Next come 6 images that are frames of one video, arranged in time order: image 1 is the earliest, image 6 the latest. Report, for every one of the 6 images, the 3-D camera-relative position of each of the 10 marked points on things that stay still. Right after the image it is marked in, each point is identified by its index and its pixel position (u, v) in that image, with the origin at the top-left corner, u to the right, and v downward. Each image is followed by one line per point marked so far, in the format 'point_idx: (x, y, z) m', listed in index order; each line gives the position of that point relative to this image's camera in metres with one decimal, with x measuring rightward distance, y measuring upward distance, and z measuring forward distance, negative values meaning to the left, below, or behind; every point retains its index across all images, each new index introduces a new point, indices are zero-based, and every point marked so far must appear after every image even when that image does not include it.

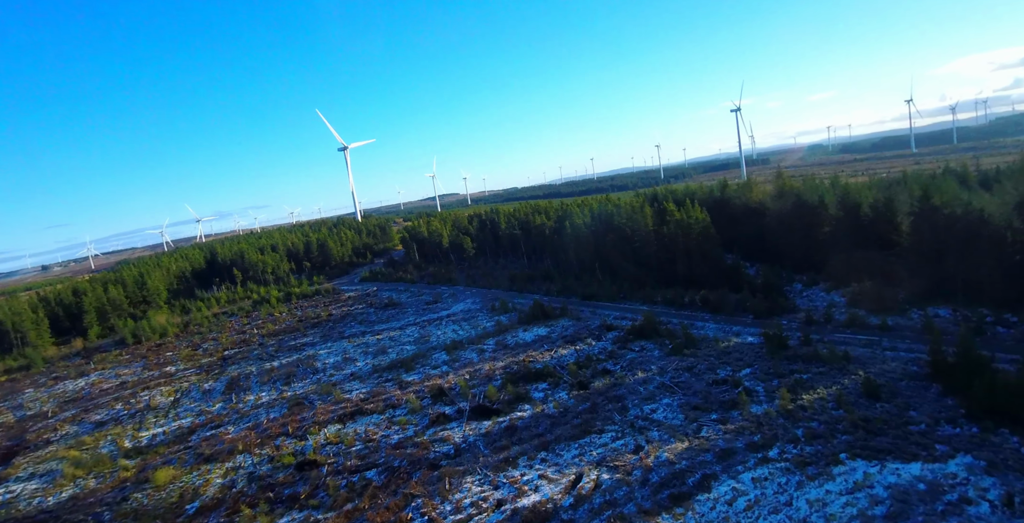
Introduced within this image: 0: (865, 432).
0: (+10.6, -5.1, +16.7) m
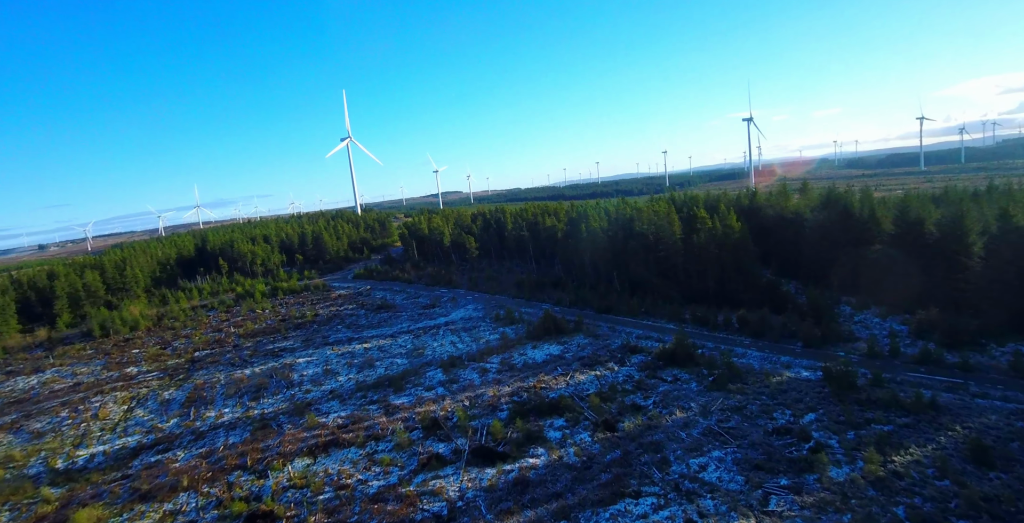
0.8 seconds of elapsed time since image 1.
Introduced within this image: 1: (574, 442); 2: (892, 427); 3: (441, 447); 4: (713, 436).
0: (+10.9, -5.9, +12.7) m
1: (+1.9, -5.5, +16.8) m
2: (+11.5, -5.0, +16.7) m
3: (-2.2, -5.9, +17.5) m
4: (+6.1, -5.2, +16.7) m
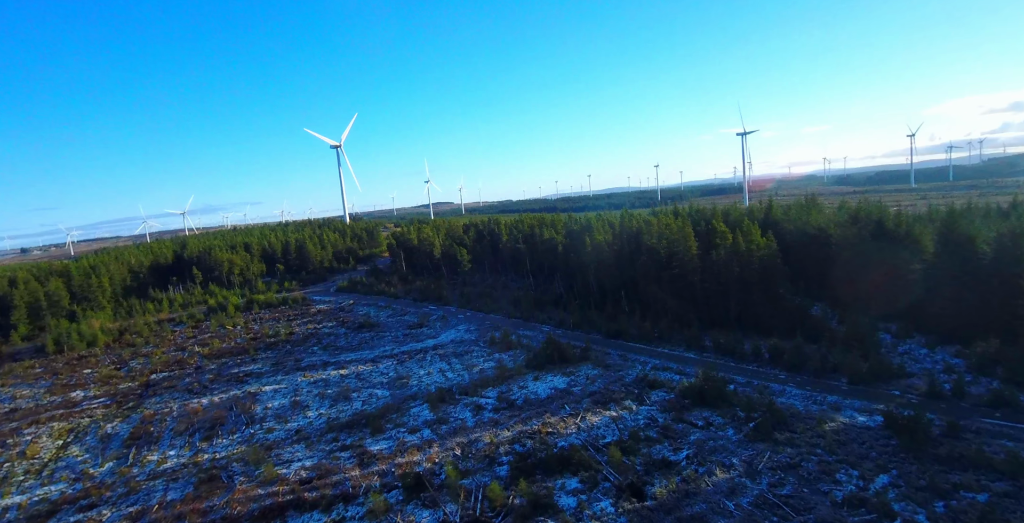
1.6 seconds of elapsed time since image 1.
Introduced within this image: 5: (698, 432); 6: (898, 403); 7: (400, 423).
0: (+11.1, -6.5, +9.3) m
1: (+2.0, -6.0, +13.3) m
2: (+11.6, -5.7, +13.4) m
3: (-2.2, -6.4, +13.9) m
4: (+6.1, -5.9, +13.2) m
5: (+5.8, -5.3, +17.2) m
6: (+12.8, -4.7, +18.4) m
7: (-3.9, -5.7, +19.5) m
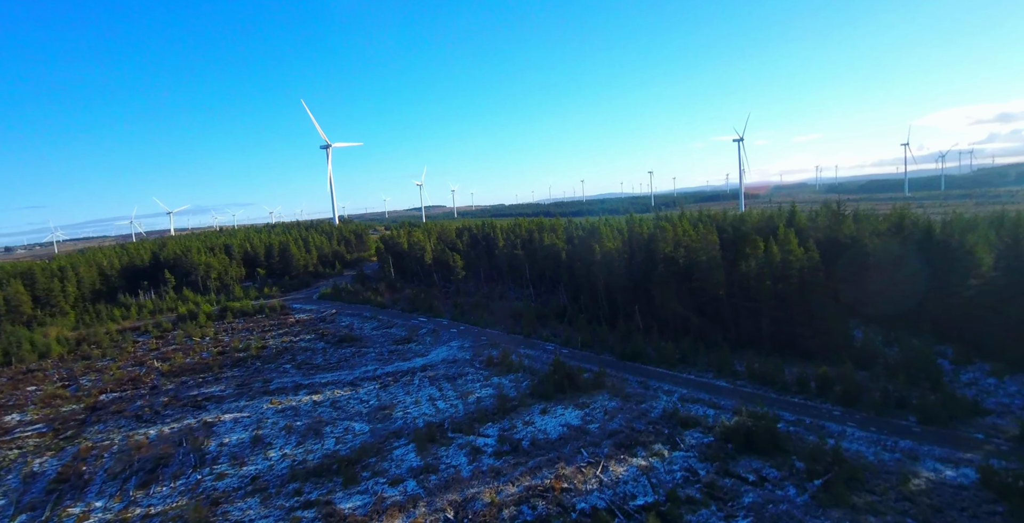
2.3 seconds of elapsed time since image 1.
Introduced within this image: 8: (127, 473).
0: (+11.4, -6.9, +6.0) m
1: (+2.2, -6.4, +9.8) m
2: (+11.8, -6.1, +10.1) m
3: (-1.9, -6.7, +10.4) m
4: (+6.4, -6.2, +9.8) m
5: (+6.0, -5.7, +13.8) m
6: (+13.0, -5.2, +15.1) m
7: (-3.8, -6.0, +16.0) m
8: (-12.8, -6.9, +18.4) m
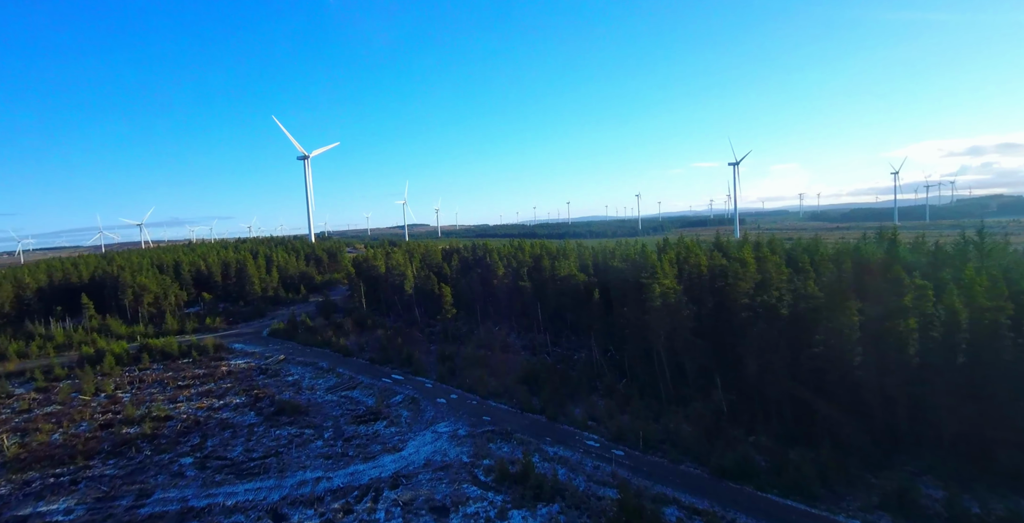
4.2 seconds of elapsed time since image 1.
0: (+12.6, -7.8, -3.0) m
1: (+3.3, -7.3, +0.6) m
2: (+12.9, -7.2, +1.1) m
3: (-0.8, -7.5, +1.0) m
4: (+7.5, -7.2, +0.7) m
5: (+7.0, -6.8, +4.7) m
6: (+14.0, -6.5, +6.2) m
7: (-2.8, -7.0, +6.5) m
8: (-11.9, -7.8, +8.7) m
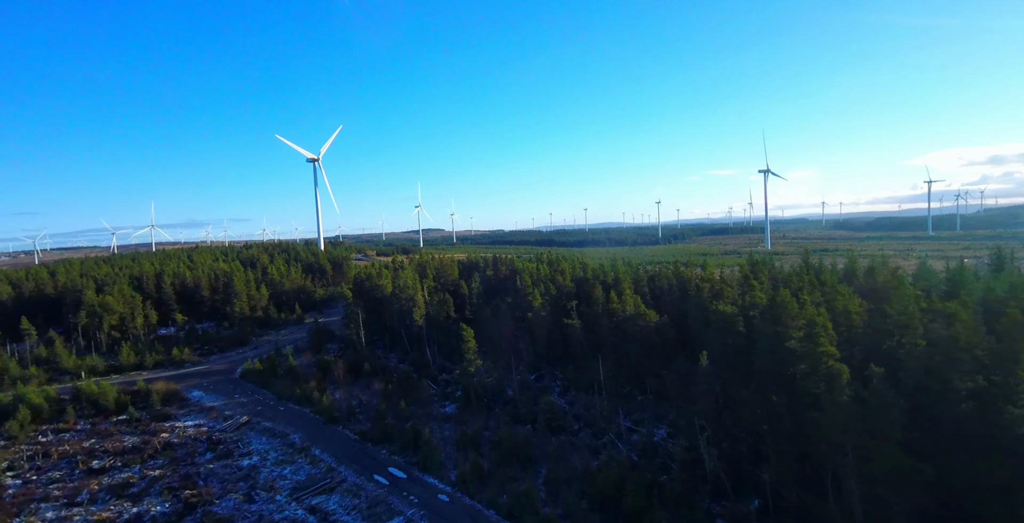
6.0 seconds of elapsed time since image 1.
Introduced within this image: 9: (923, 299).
0: (+13.6, -9.0, -11.6) m
1: (+4.4, -8.4, -7.8) m
2: (+14.1, -8.4, -7.5) m
3: (+0.3, -8.6, -7.3) m
4: (+8.6, -8.4, -7.8) m
5: (+8.2, -8.0, -3.8) m
6: (+15.2, -7.8, -2.4) m
7: (-1.6, -8.1, -1.7) m
8: (-10.6, -8.8, +0.6) m
9: (+13.2, -0.7, +16.9) m
